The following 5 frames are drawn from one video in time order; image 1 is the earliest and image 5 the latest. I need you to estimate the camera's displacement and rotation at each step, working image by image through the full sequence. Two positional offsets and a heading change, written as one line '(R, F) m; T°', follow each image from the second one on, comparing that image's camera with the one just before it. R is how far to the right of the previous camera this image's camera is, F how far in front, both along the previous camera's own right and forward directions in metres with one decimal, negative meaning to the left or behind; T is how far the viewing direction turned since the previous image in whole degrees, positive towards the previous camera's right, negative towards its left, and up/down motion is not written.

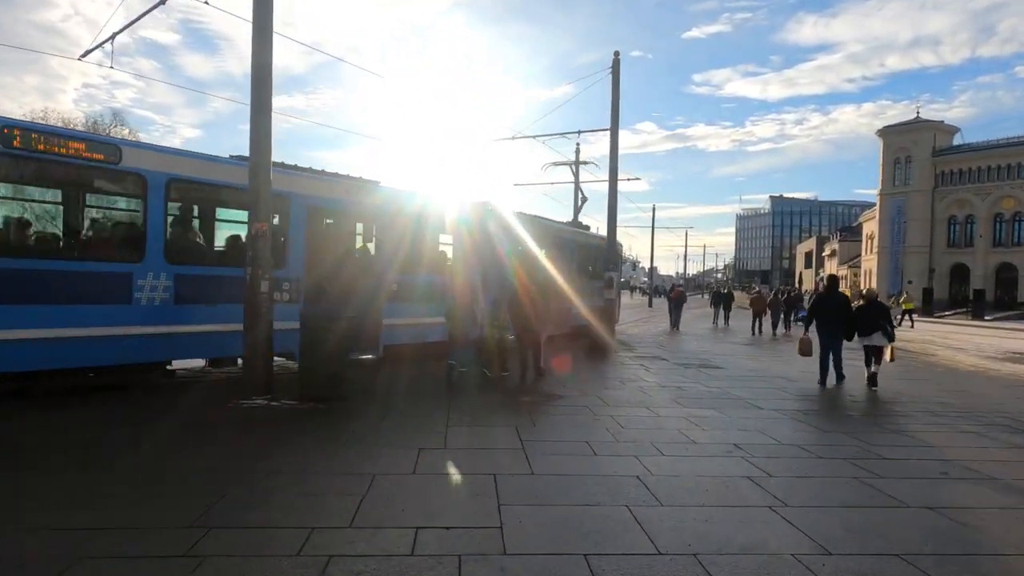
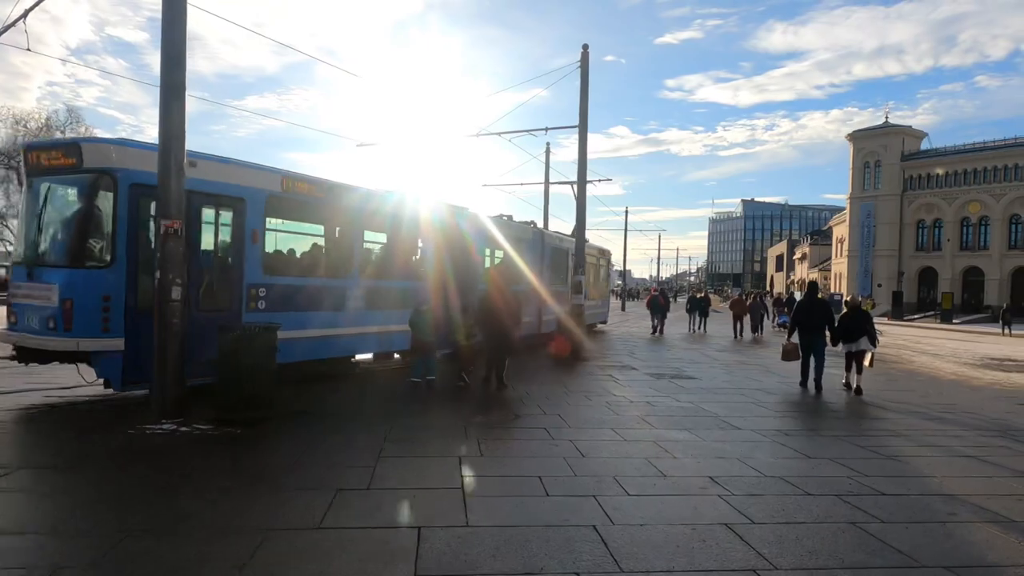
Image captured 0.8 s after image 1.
(+0.3, +1.0) m; +2°
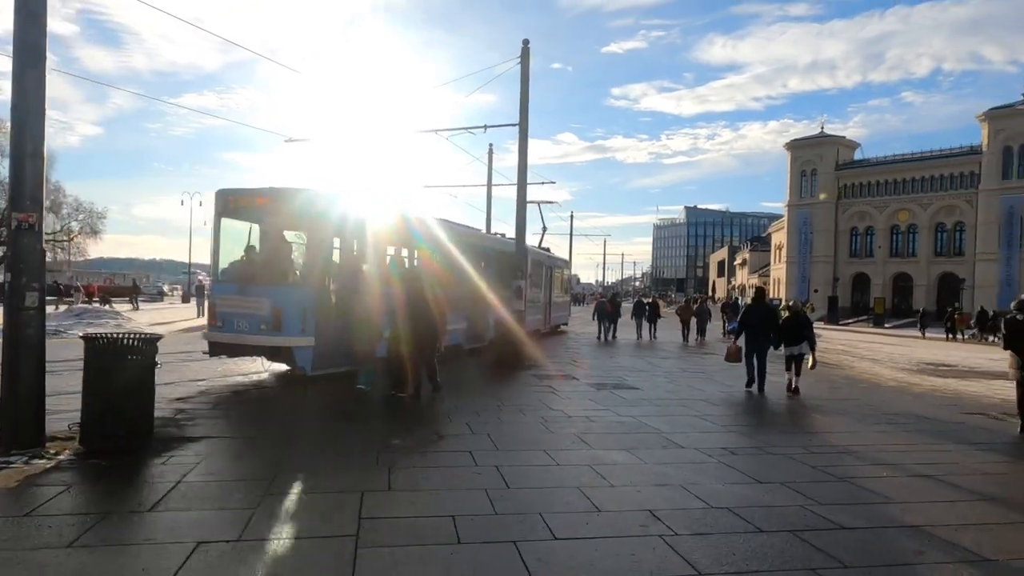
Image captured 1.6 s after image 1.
(+0.3, +0.8) m; +4°
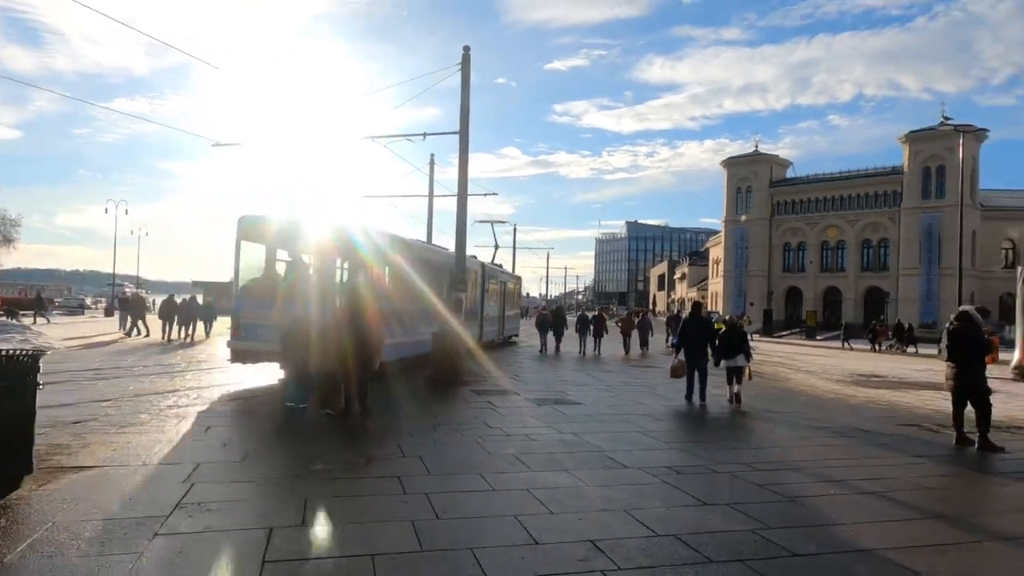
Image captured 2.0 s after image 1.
(+0.1, +0.4) m; +5°
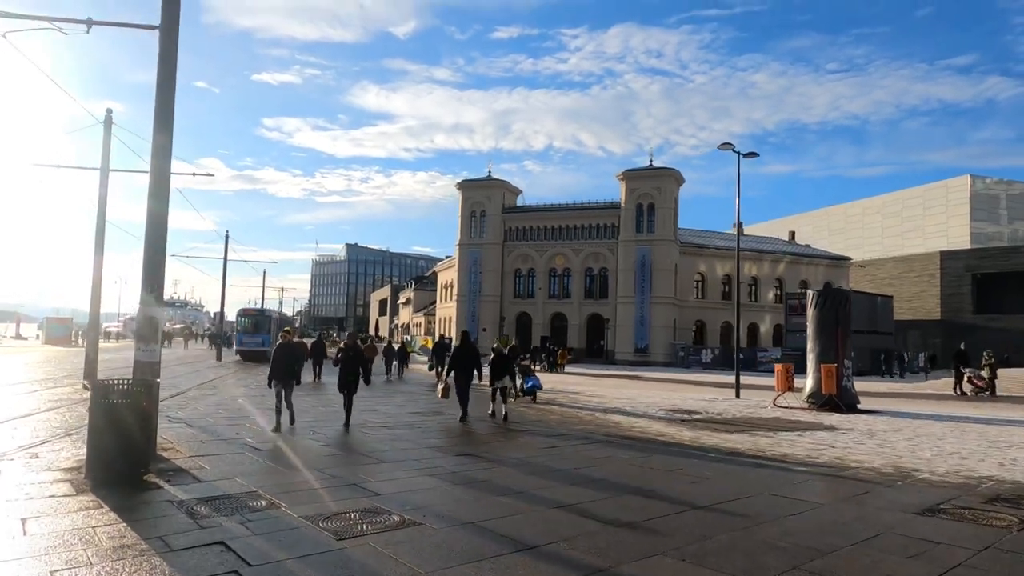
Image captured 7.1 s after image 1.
(-0.6, +5.9) m; +25°
